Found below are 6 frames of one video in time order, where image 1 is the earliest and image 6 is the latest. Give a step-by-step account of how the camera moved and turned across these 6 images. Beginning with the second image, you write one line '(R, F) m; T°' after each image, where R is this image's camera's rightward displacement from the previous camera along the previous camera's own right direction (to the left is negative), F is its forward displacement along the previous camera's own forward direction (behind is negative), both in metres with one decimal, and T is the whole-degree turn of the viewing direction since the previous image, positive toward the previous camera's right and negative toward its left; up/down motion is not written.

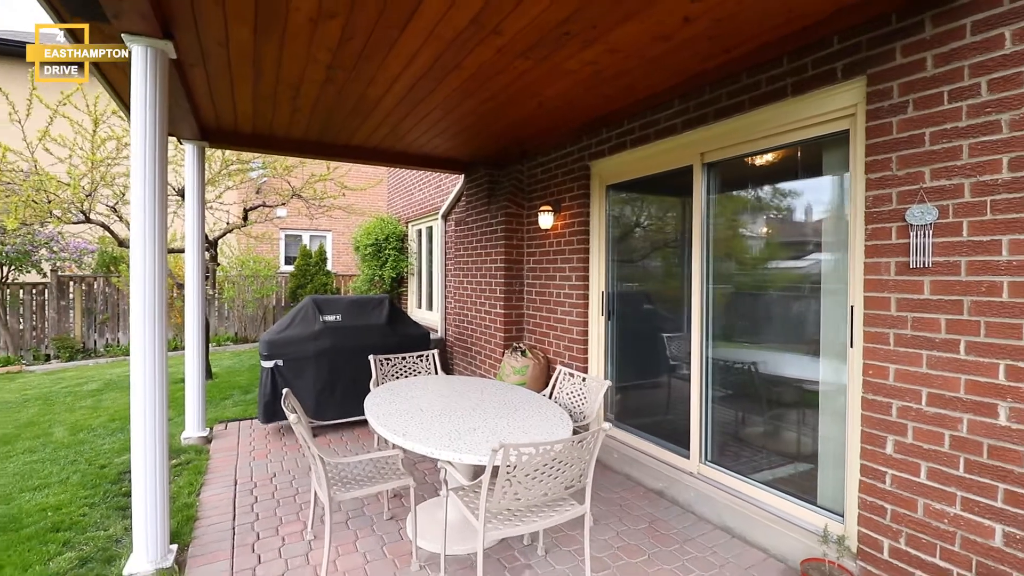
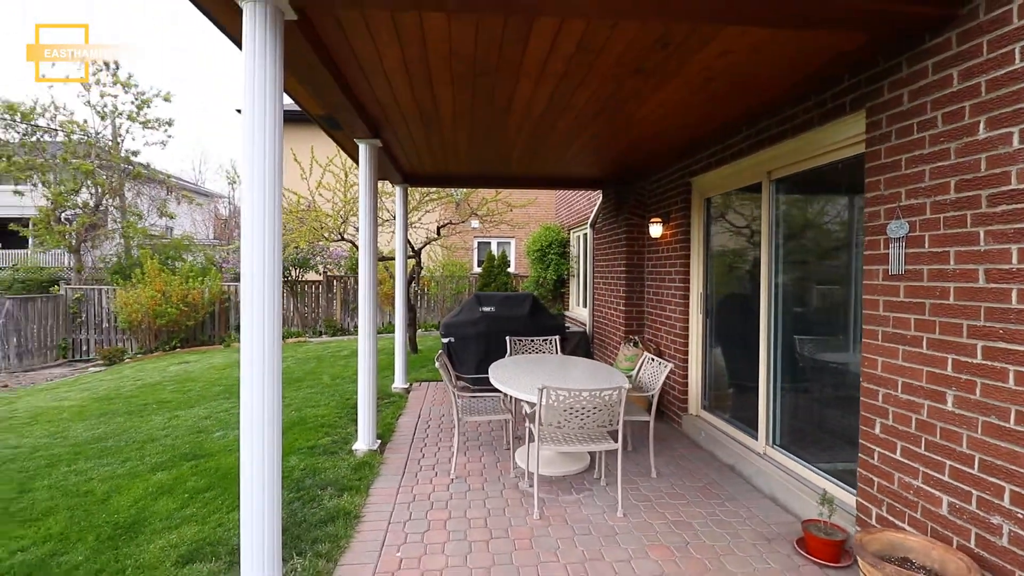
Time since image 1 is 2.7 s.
(+0.8, -0.8) m; -22°
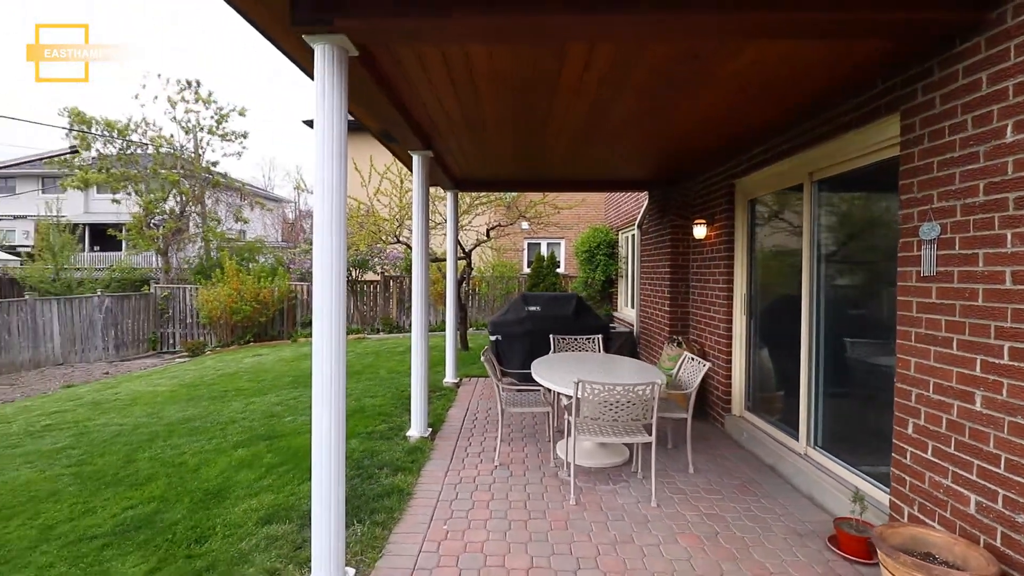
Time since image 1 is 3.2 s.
(+0.1, -0.2) m; -6°
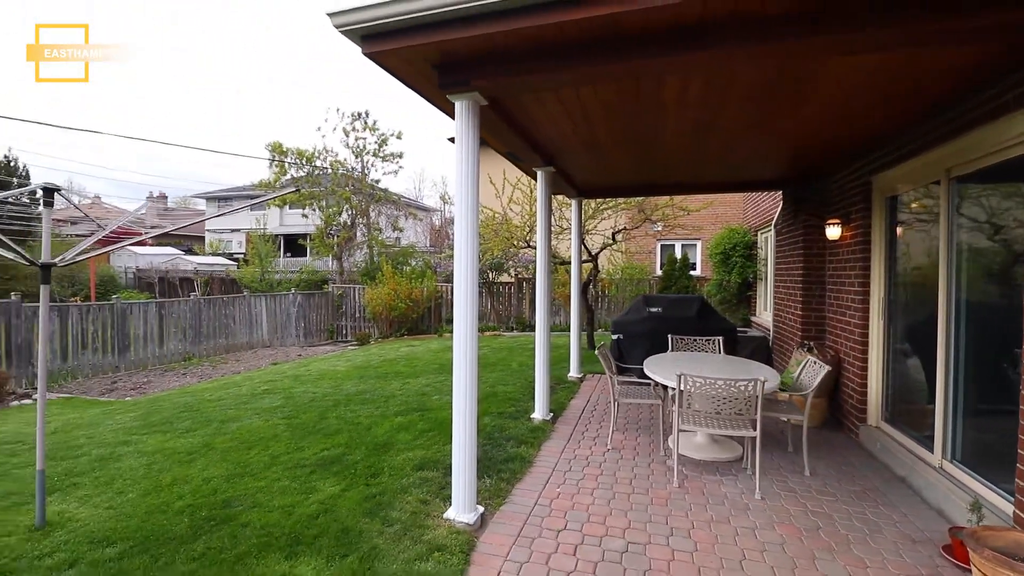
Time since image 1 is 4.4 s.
(+0.2, -0.4) m; -16°
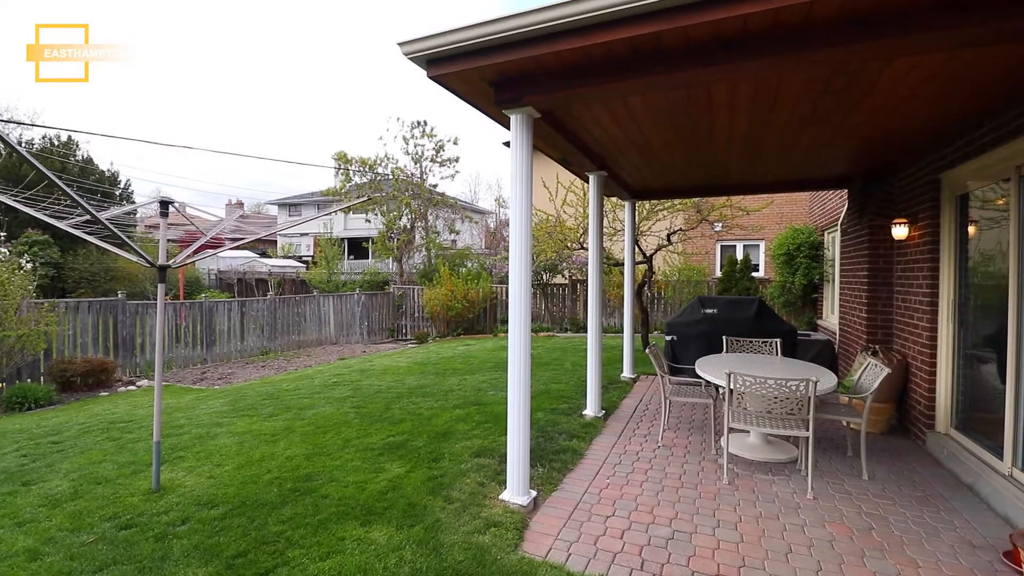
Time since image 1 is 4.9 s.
(0.0, -0.2) m; -6°
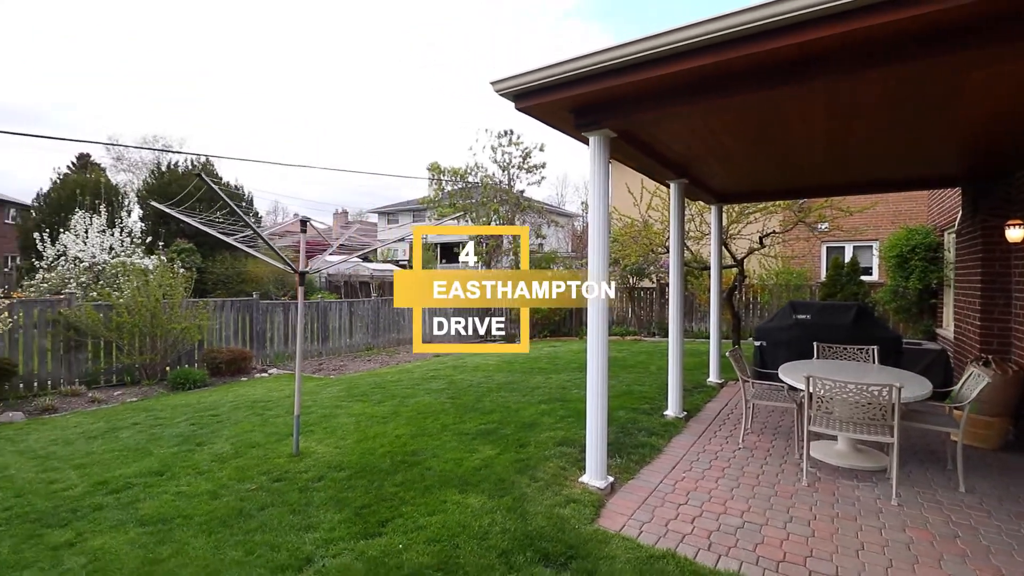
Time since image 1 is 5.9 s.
(+0.1, -0.4) m; -10°
